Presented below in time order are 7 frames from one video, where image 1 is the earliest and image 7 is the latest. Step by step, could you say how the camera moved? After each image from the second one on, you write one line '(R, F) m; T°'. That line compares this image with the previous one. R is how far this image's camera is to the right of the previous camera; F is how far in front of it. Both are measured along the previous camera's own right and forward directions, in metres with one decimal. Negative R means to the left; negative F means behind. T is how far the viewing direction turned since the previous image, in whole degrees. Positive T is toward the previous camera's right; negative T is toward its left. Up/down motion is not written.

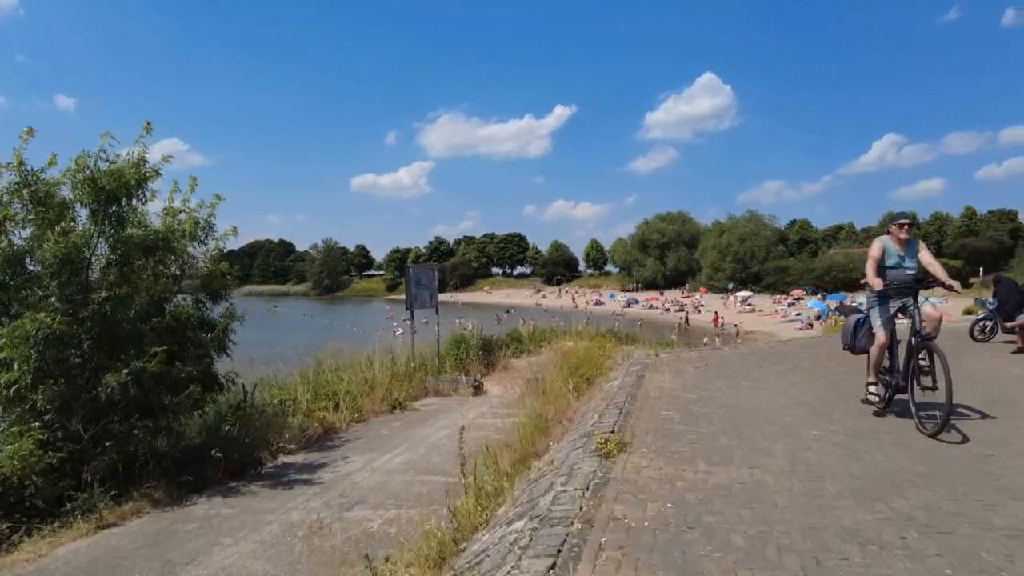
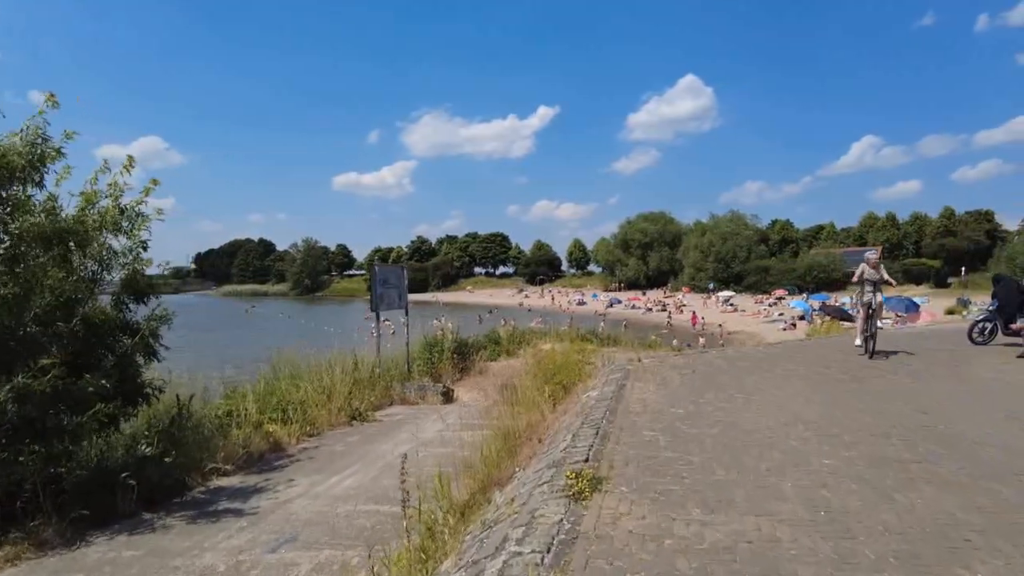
(+0.2, +1.1) m; +1°
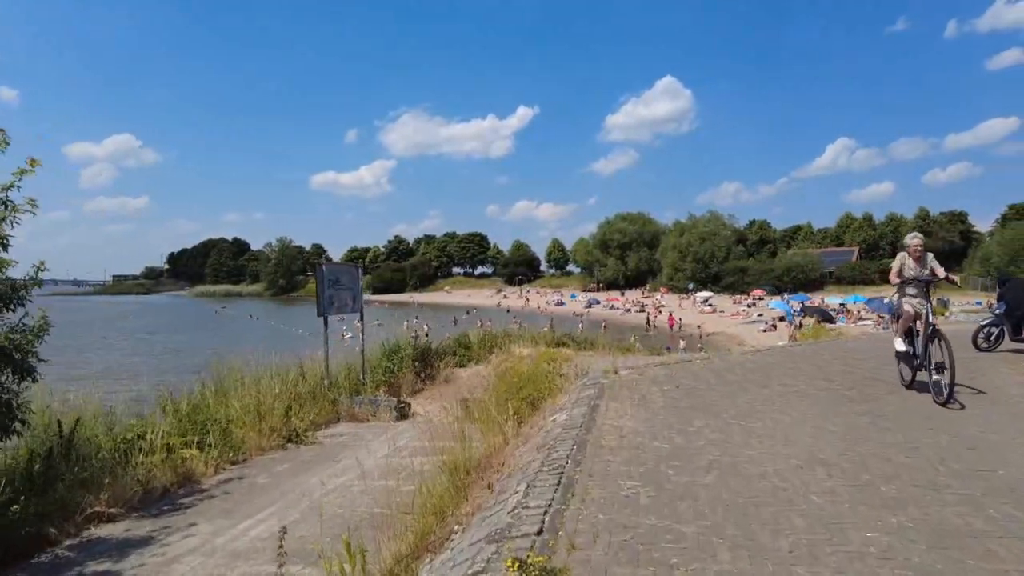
(+0.3, +1.5) m; +2°
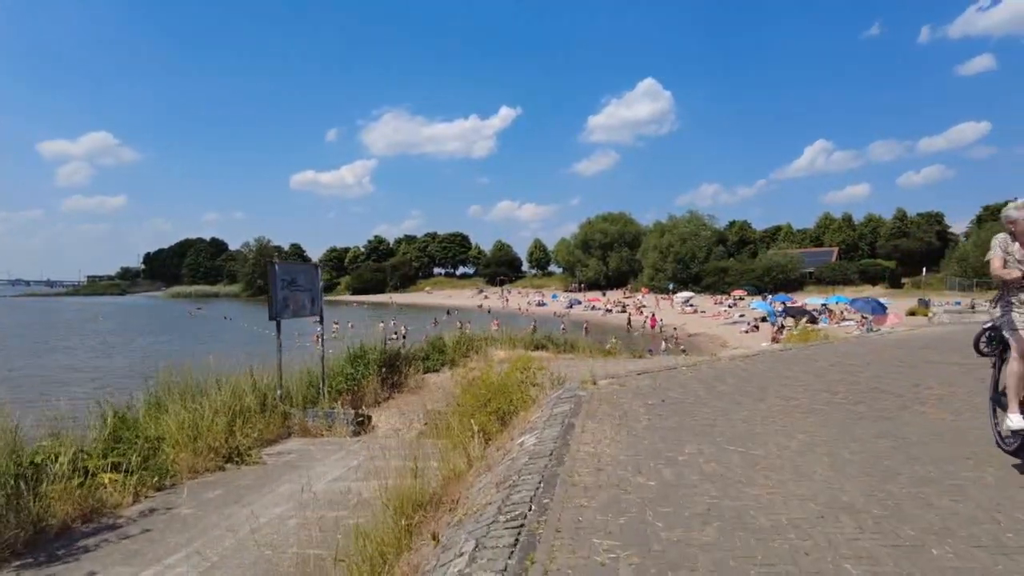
(+0.2, +1.1) m; +2°
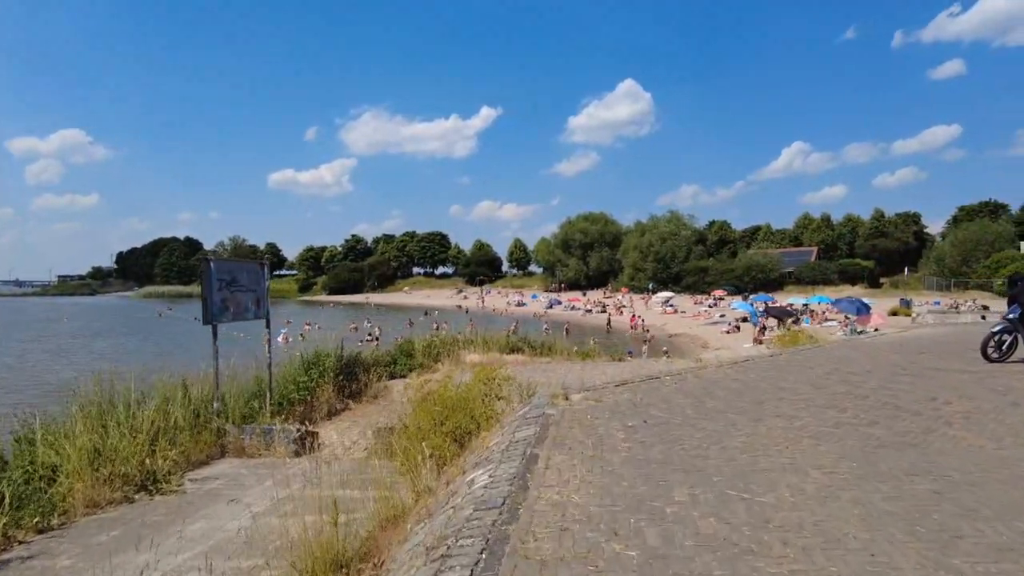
(+0.3, +1.3) m; +2°
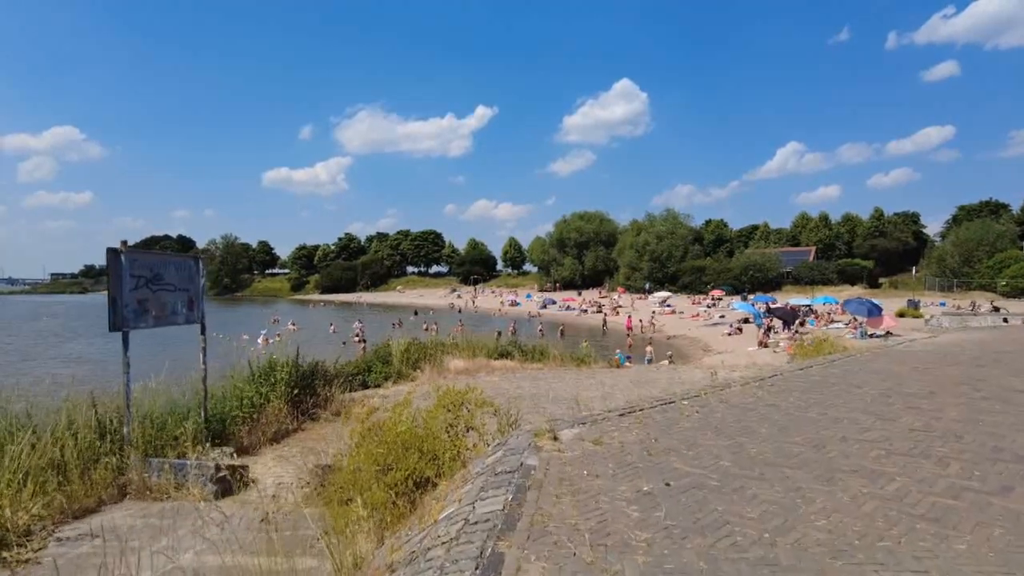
(+0.2, +2.1) m; 0°
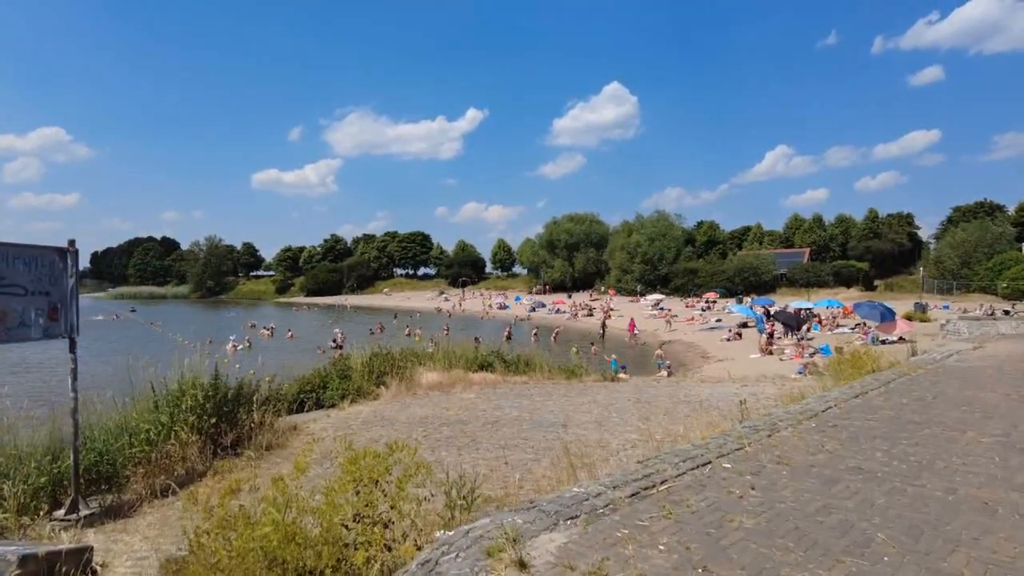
(+0.3, +2.7) m; +1°
